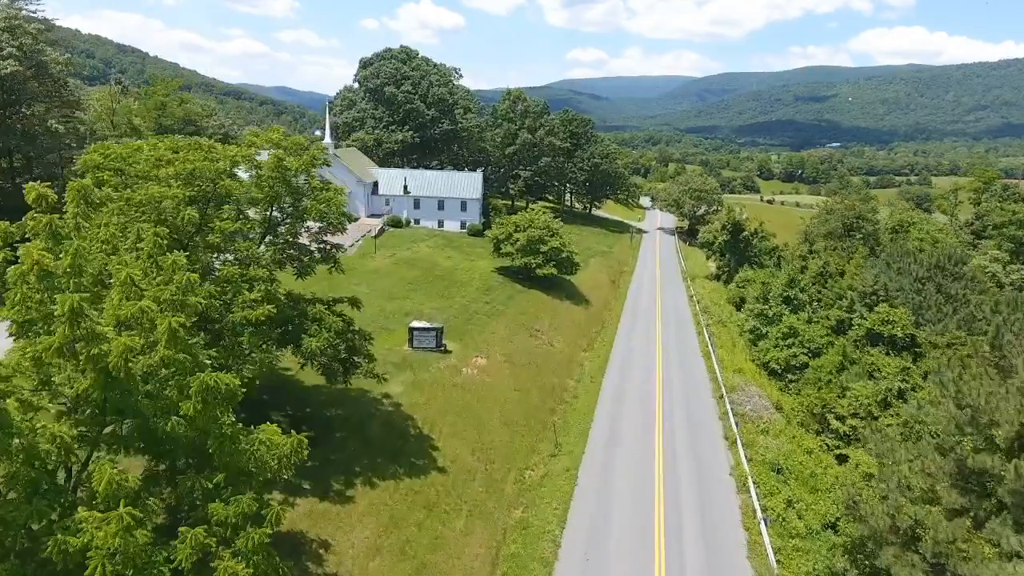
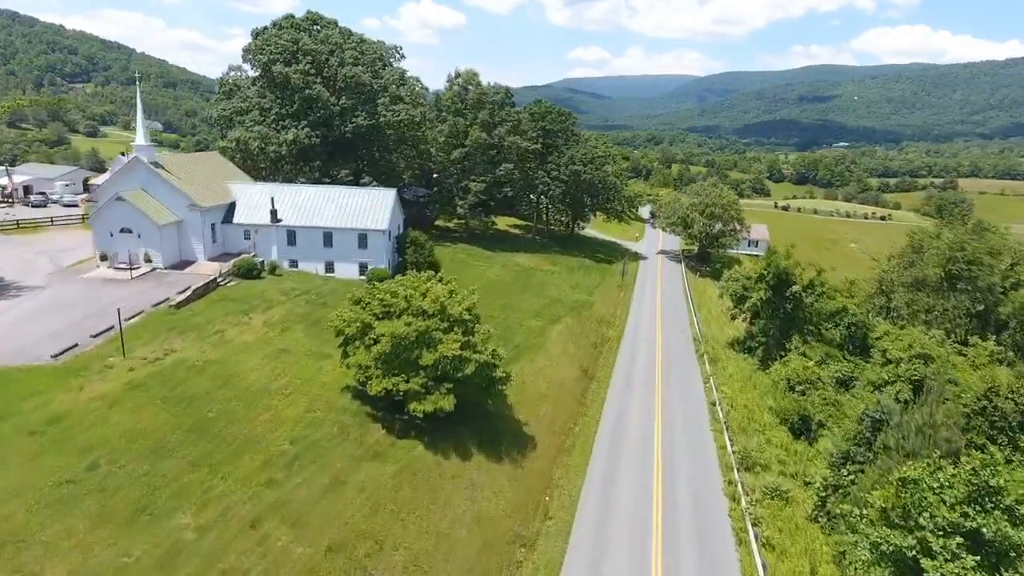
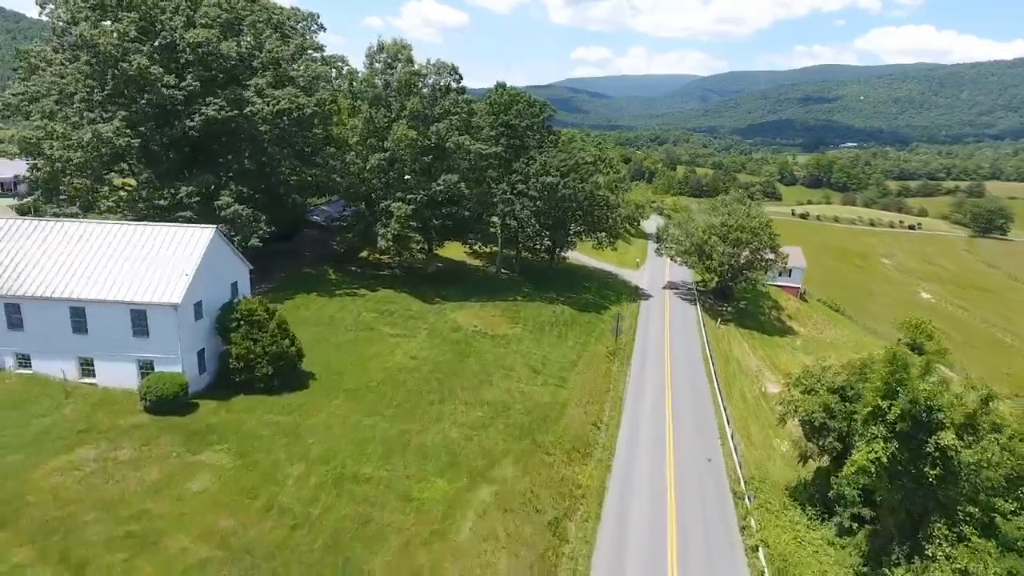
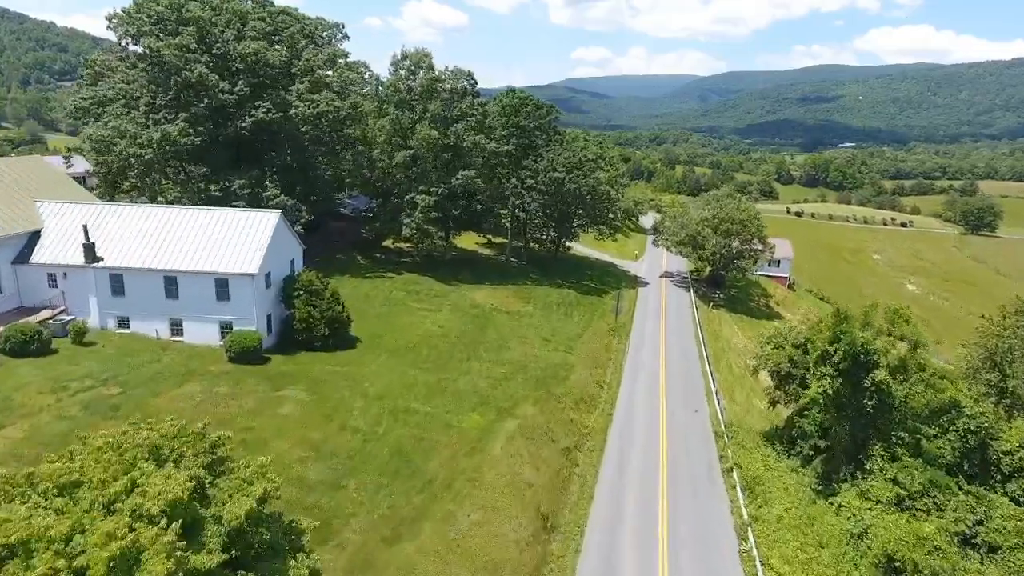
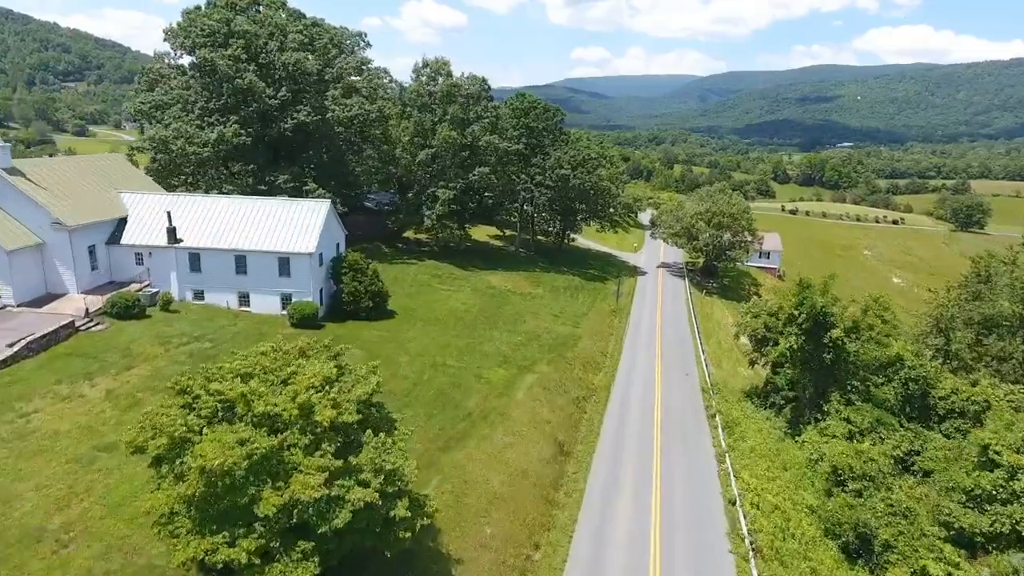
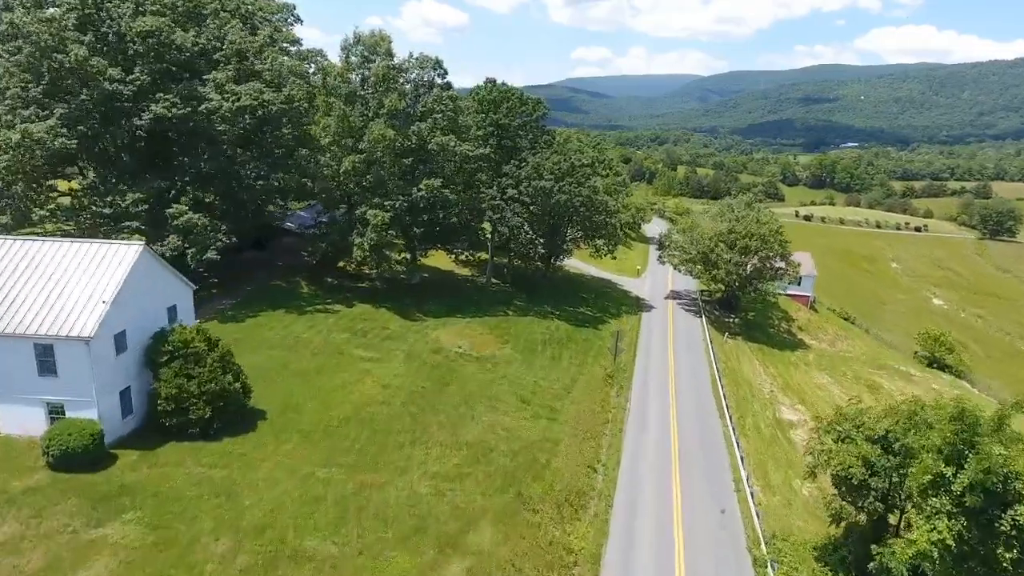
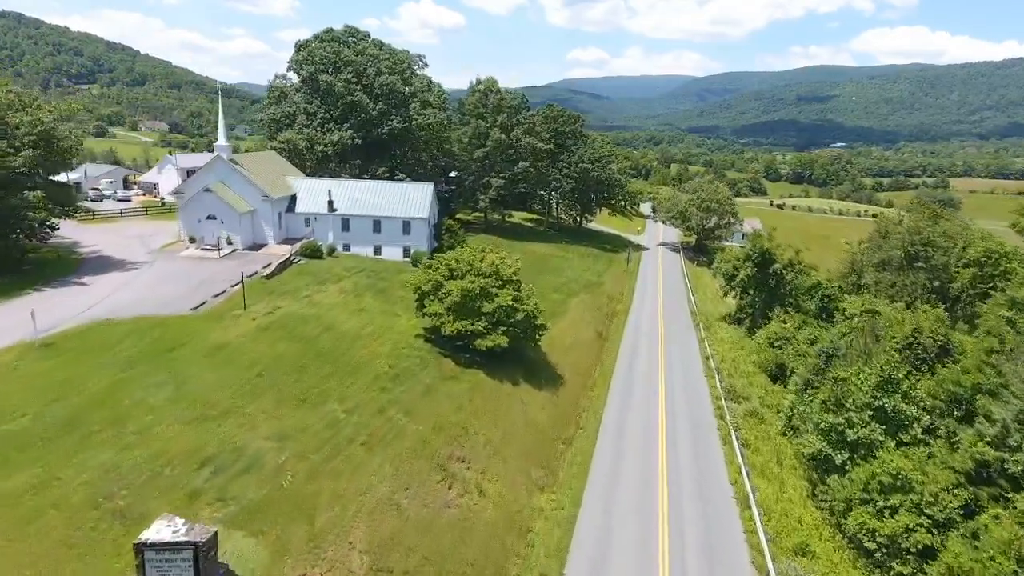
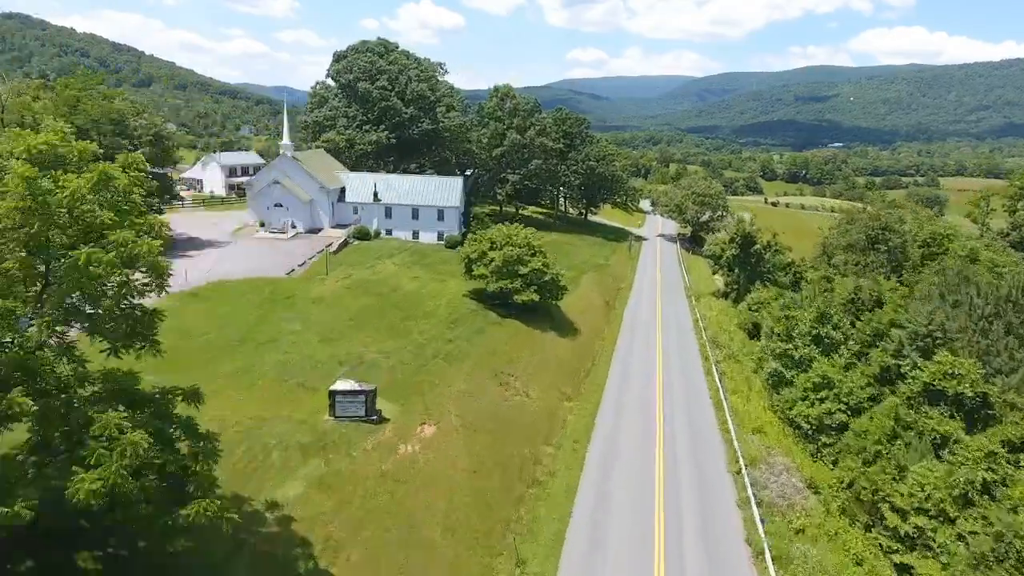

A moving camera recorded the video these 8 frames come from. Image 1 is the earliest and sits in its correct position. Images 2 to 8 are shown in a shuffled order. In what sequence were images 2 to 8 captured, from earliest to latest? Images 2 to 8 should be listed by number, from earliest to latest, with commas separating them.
8, 7, 2, 5, 4, 3, 6
